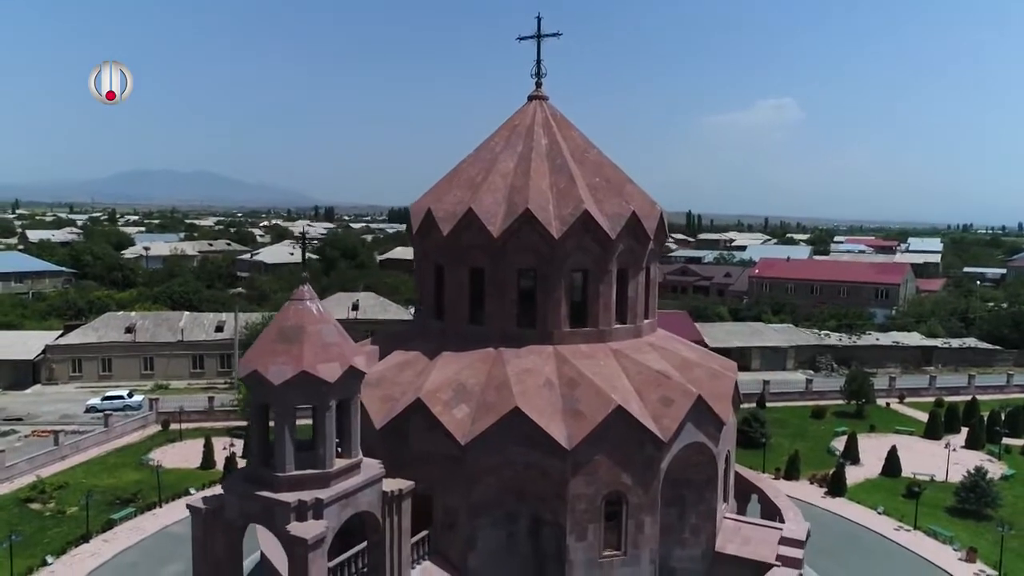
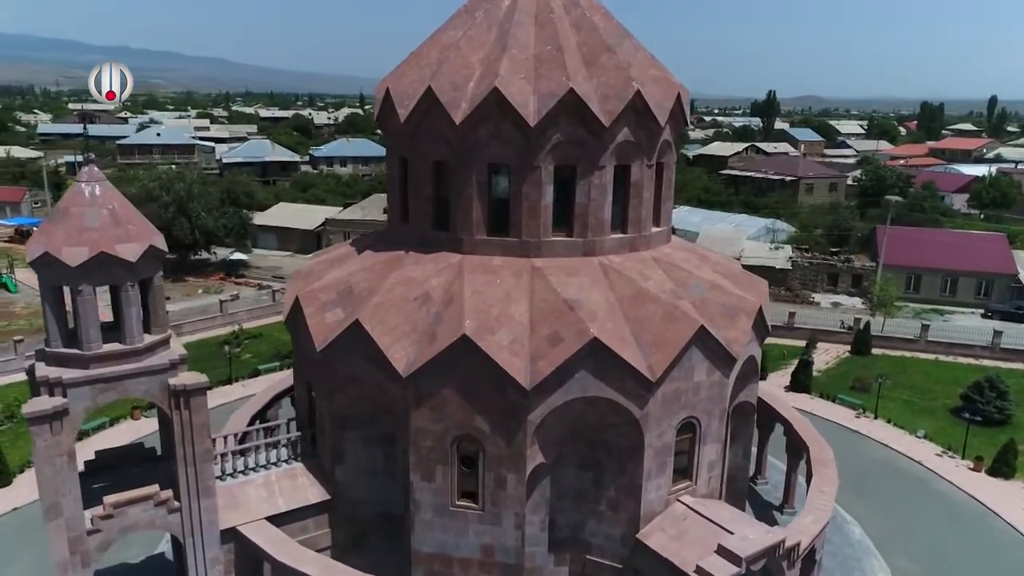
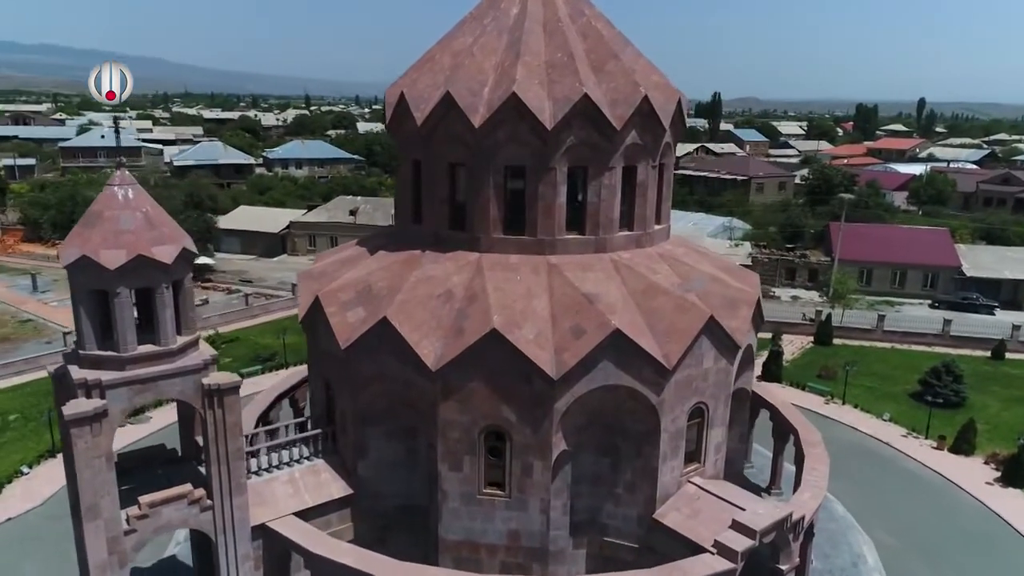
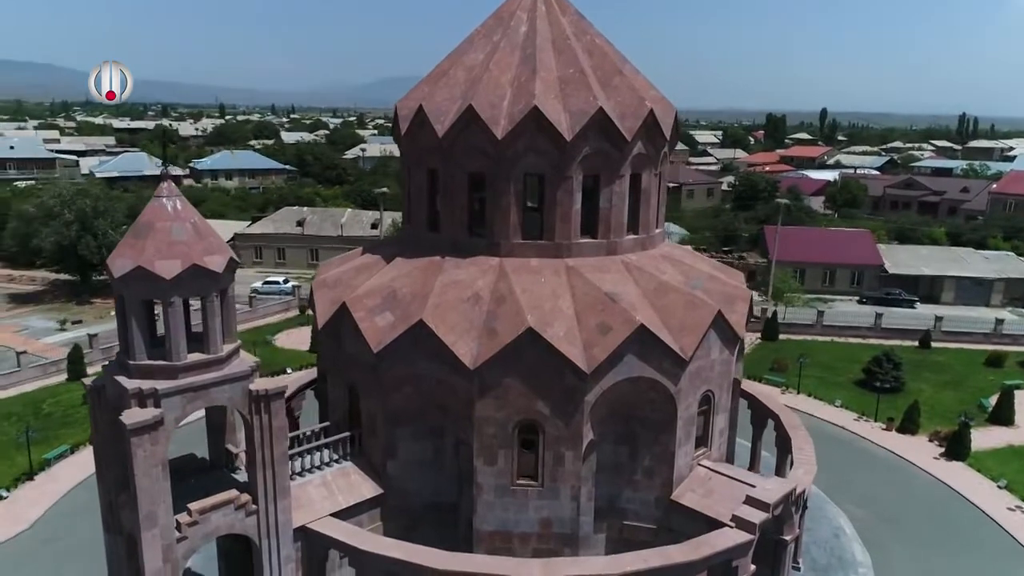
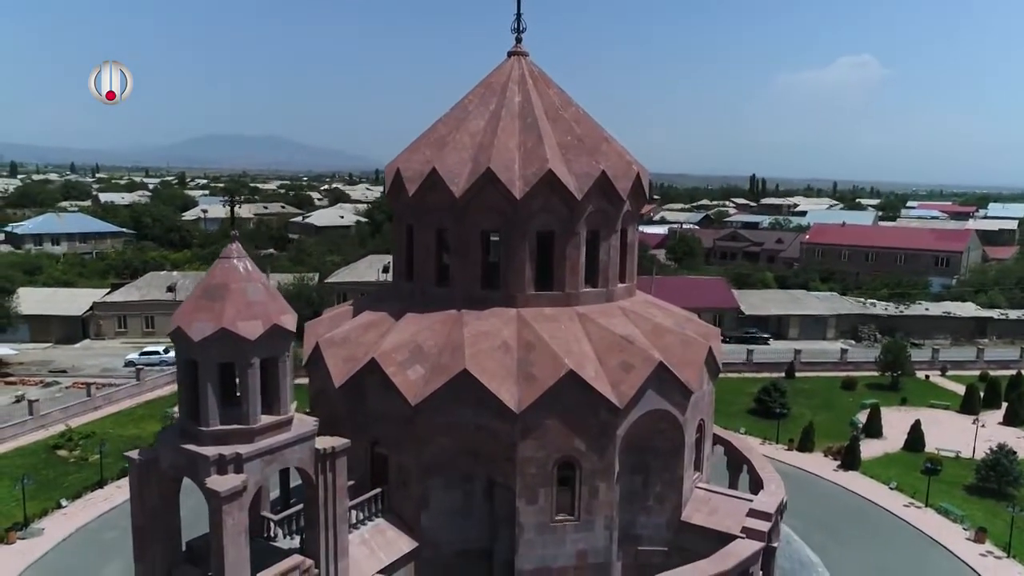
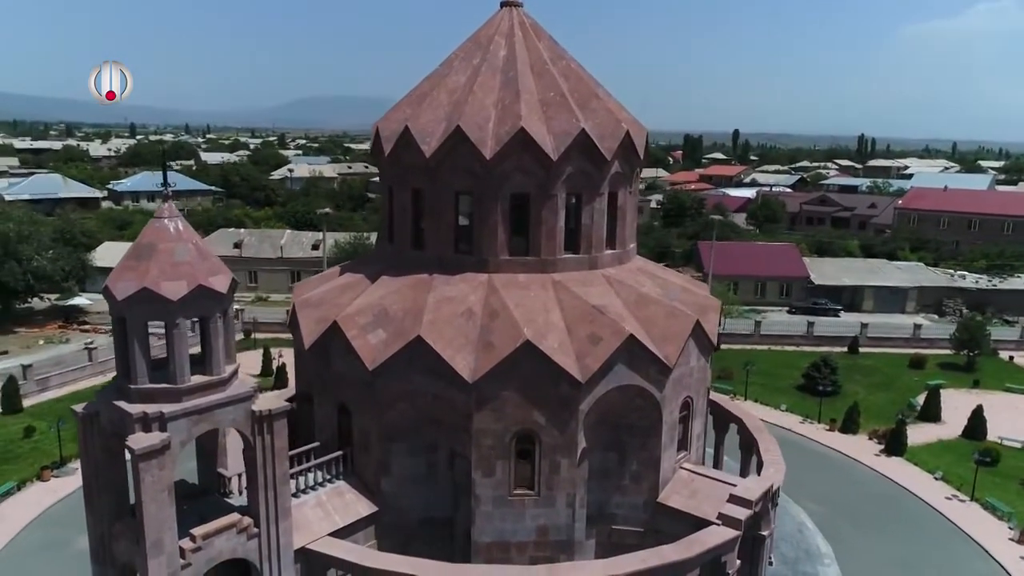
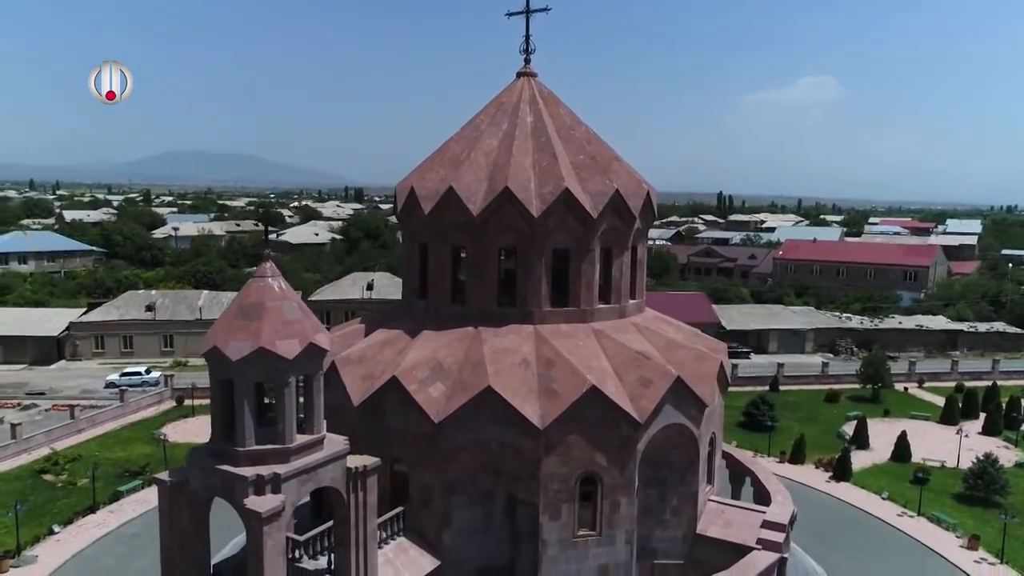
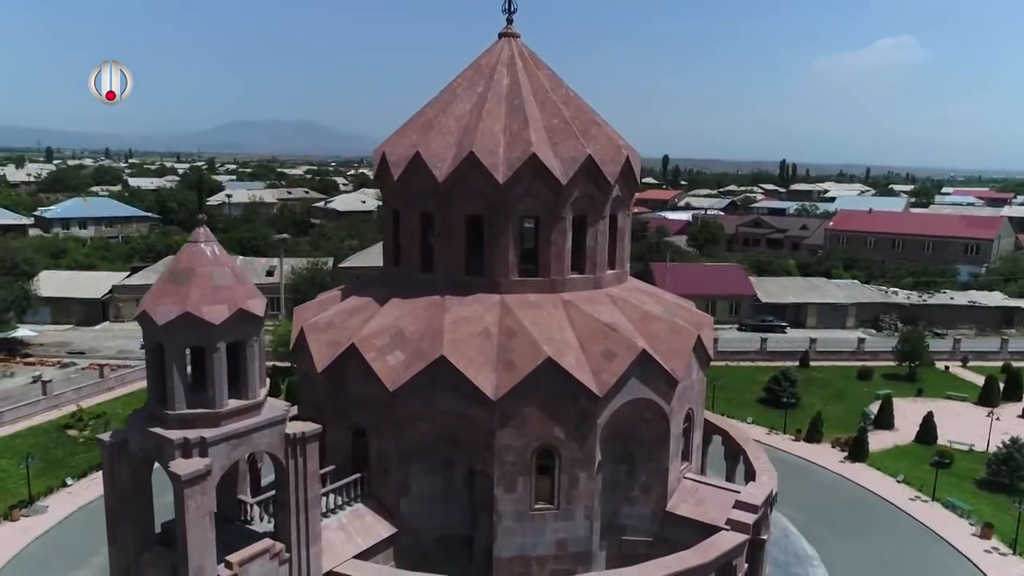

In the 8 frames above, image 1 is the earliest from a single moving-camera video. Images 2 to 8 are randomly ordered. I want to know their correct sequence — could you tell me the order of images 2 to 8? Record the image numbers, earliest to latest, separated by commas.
7, 5, 8, 6, 4, 3, 2
